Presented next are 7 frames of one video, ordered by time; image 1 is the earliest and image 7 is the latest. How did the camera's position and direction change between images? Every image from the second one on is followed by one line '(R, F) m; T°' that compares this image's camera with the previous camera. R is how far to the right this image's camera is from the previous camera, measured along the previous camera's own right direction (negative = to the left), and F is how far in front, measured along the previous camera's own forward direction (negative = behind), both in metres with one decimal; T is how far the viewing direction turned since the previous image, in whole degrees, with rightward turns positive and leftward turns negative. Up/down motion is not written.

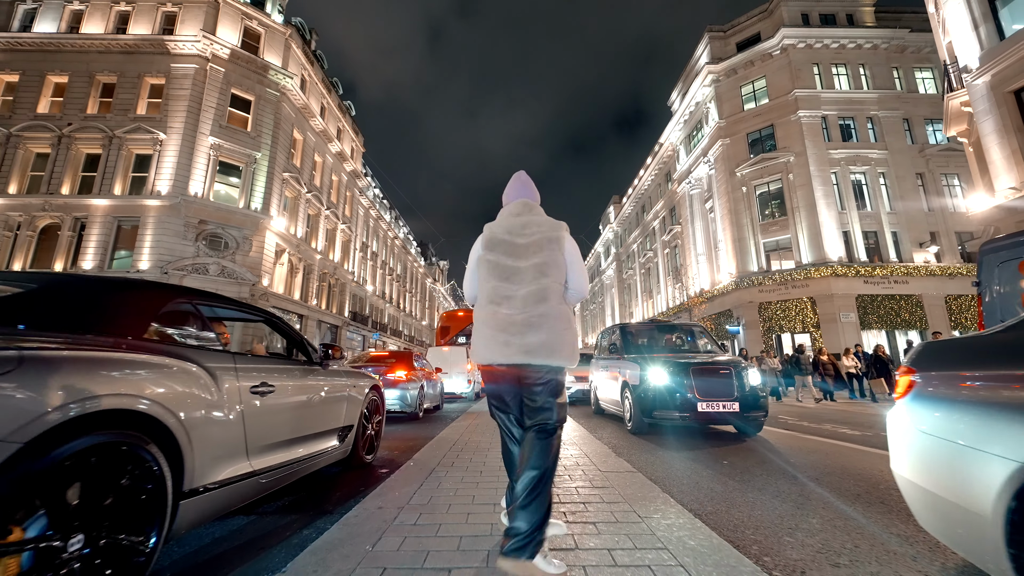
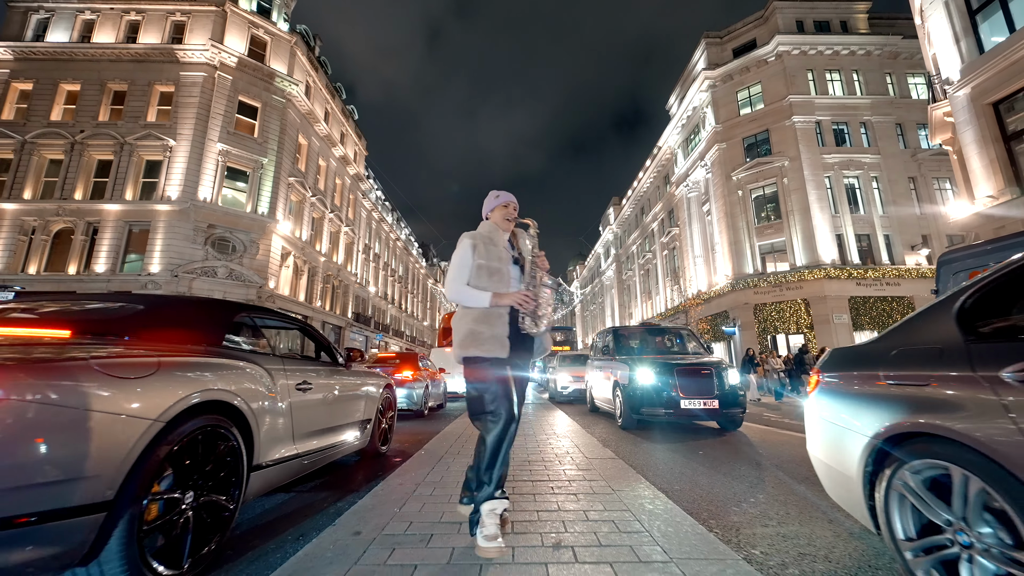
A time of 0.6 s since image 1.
(0.0, -0.5) m; 0°
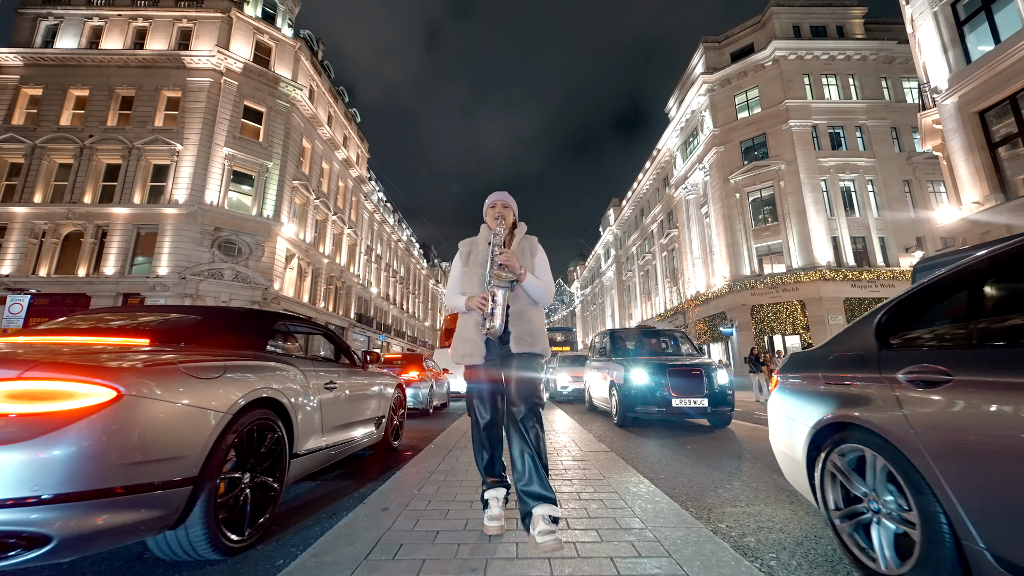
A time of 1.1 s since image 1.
(0.0, -0.4) m; 0°
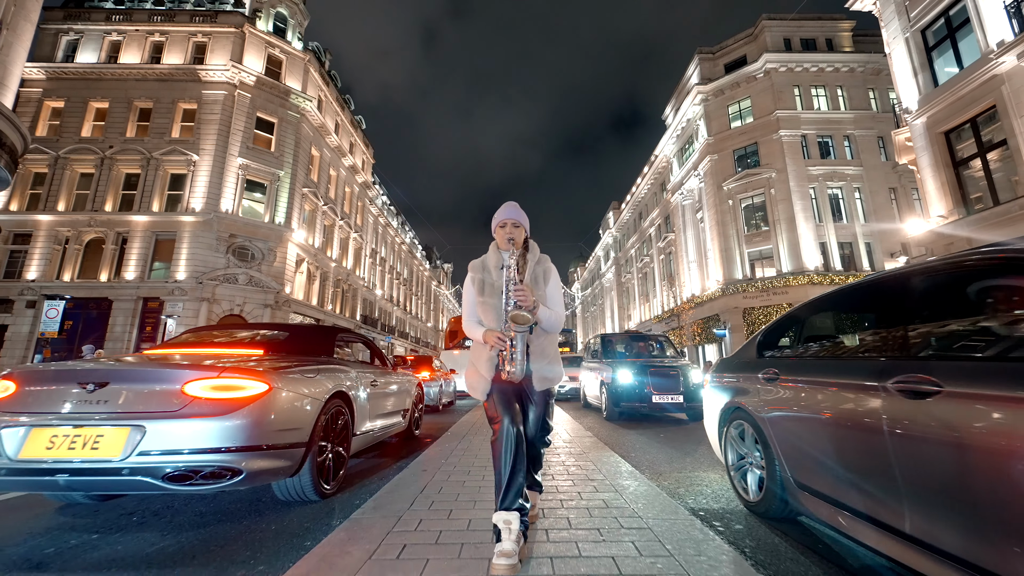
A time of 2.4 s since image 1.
(0.0, -0.9) m; 0°
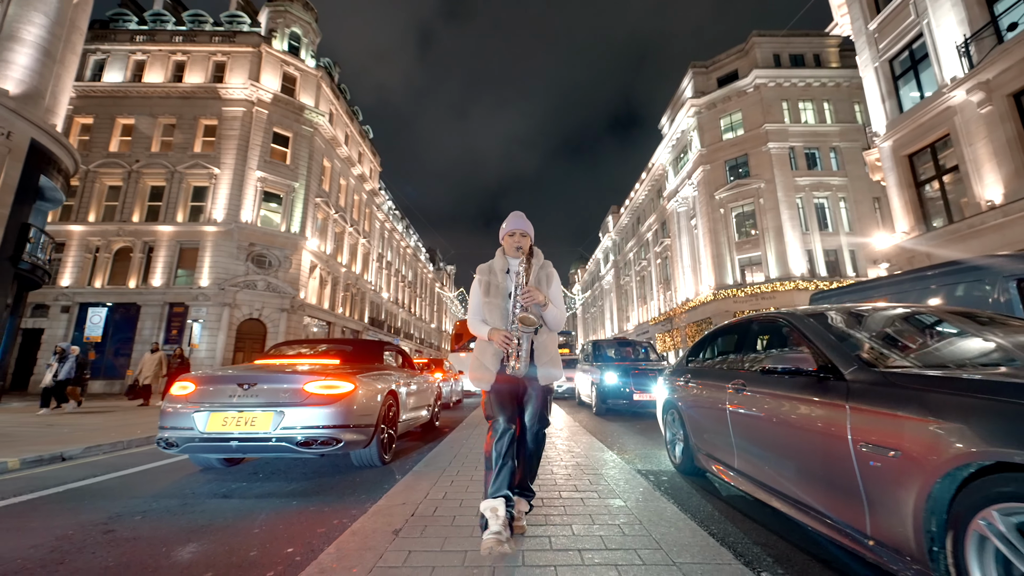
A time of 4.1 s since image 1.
(0.0, -1.3) m; 0°
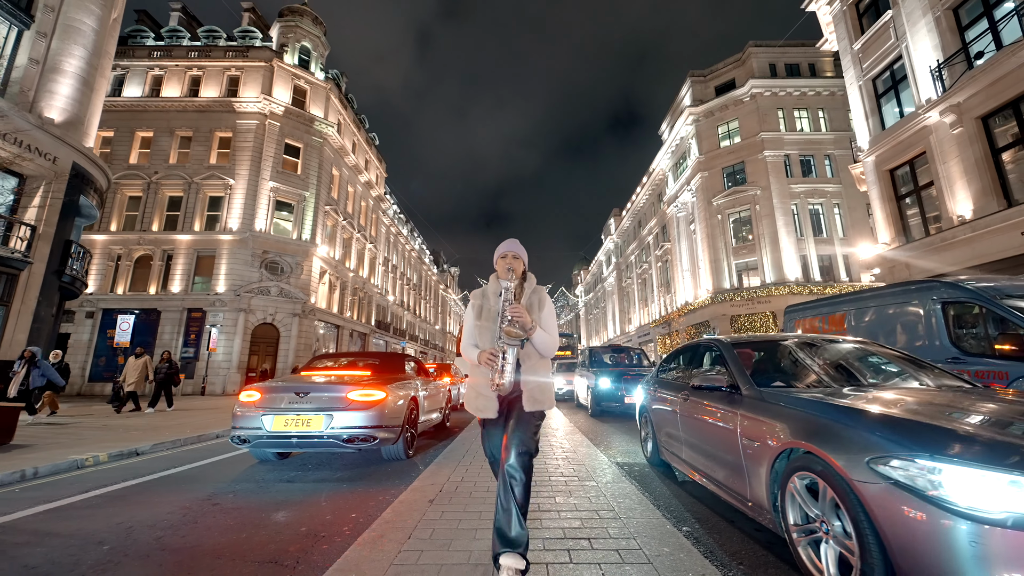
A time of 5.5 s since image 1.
(0.0, -0.9) m; 0°
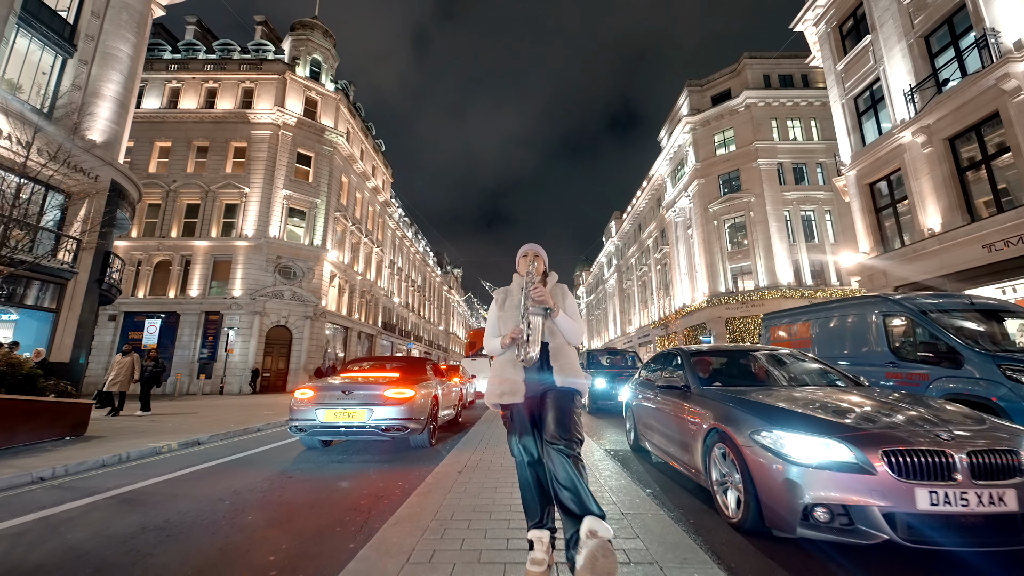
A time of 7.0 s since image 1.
(-0.1, -1.0) m; 0°
